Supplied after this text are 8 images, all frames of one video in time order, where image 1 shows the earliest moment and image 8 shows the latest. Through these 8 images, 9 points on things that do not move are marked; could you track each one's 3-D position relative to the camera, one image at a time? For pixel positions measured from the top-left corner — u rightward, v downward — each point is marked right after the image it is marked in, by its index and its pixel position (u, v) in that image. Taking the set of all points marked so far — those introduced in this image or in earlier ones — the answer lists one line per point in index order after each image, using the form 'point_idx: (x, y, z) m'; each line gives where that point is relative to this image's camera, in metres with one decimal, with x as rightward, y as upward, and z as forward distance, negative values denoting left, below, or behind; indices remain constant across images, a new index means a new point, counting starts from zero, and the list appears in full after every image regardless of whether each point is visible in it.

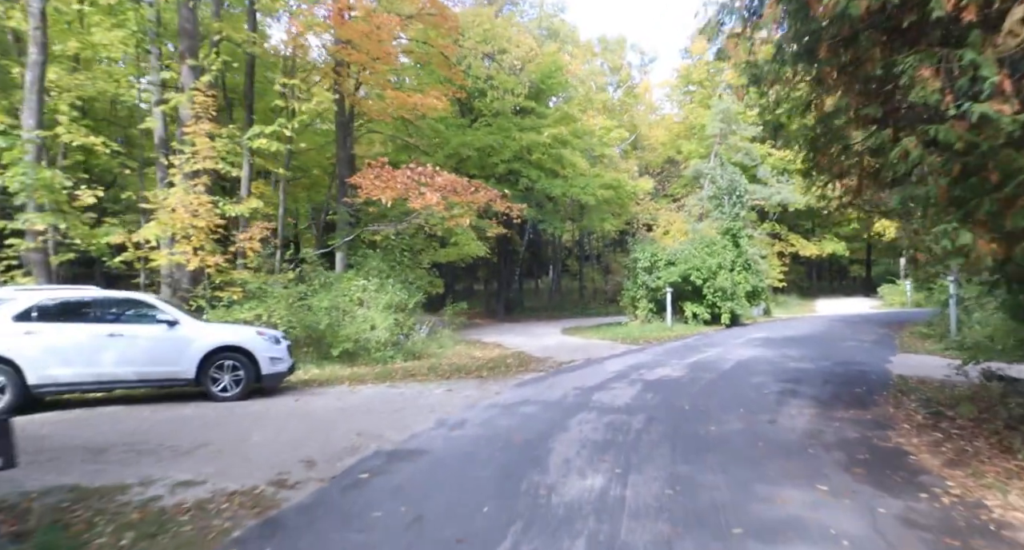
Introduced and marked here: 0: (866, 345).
0: (+9.1, -1.7, +14.8) m
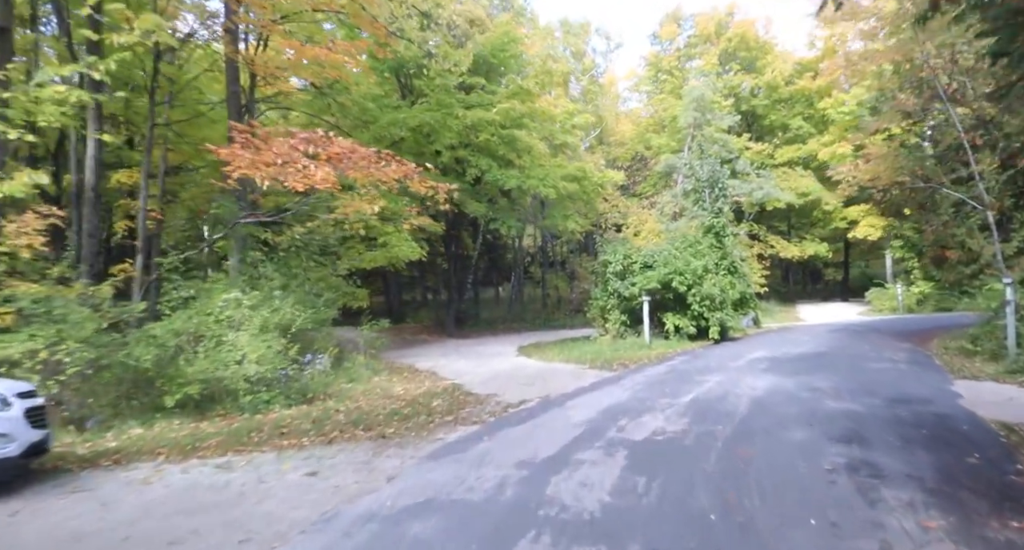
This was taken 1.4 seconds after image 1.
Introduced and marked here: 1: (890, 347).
0: (+7.8, -1.7, +11.4) m
1: (+8.6, -1.7, +13.0) m
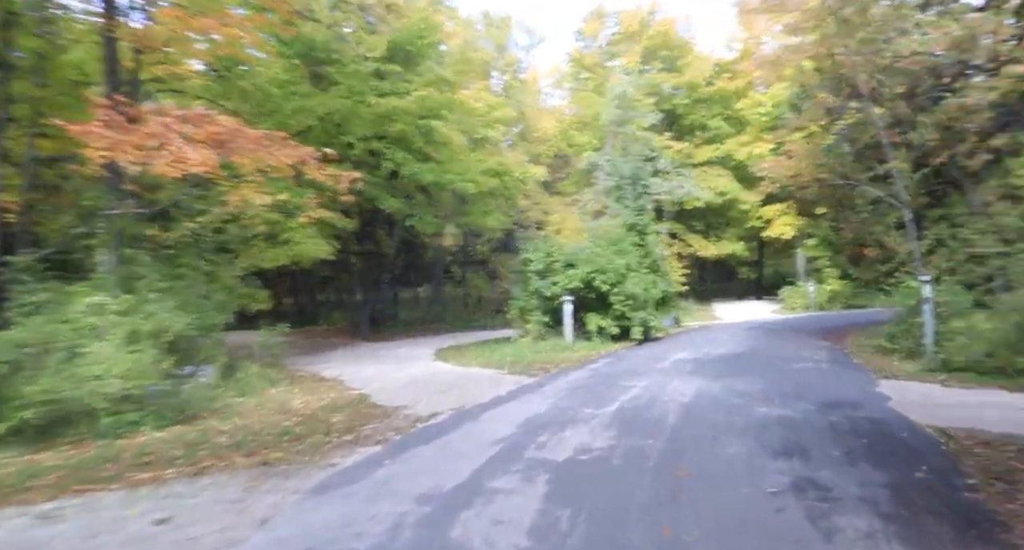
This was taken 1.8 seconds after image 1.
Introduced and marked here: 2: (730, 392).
0: (+6.1, -1.7, +11.3) m
1: (+6.7, -1.7, +12.9) m
2: (+3.4, -1.8, +8.8) m
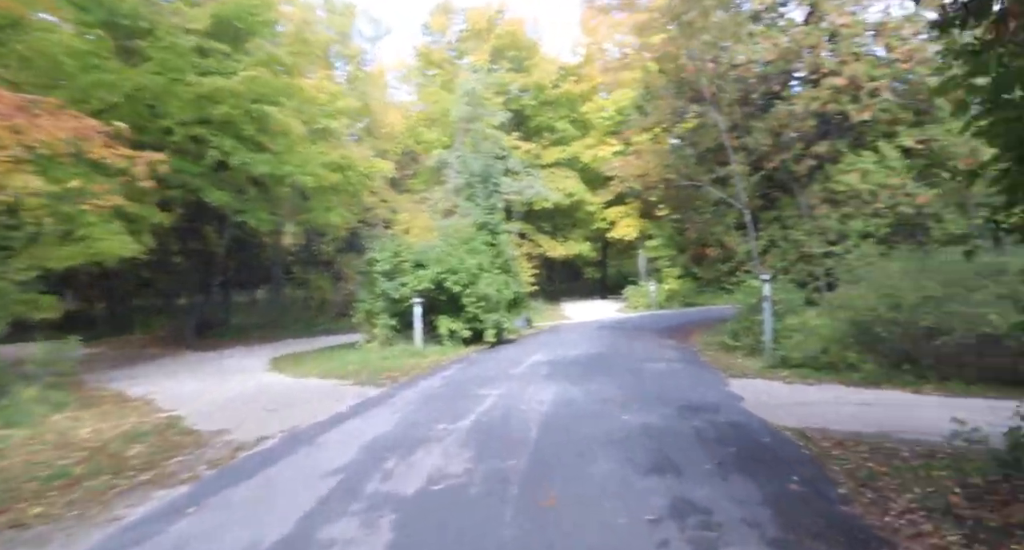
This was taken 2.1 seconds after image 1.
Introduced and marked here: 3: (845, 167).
0: (+3.2, -1.7, +11.4) m
1: (+3.3, -1.7, +13.2) m
2: (+1.1, -1.8, +8.3) m
3: (+7.0, +2.3, +11.8) m
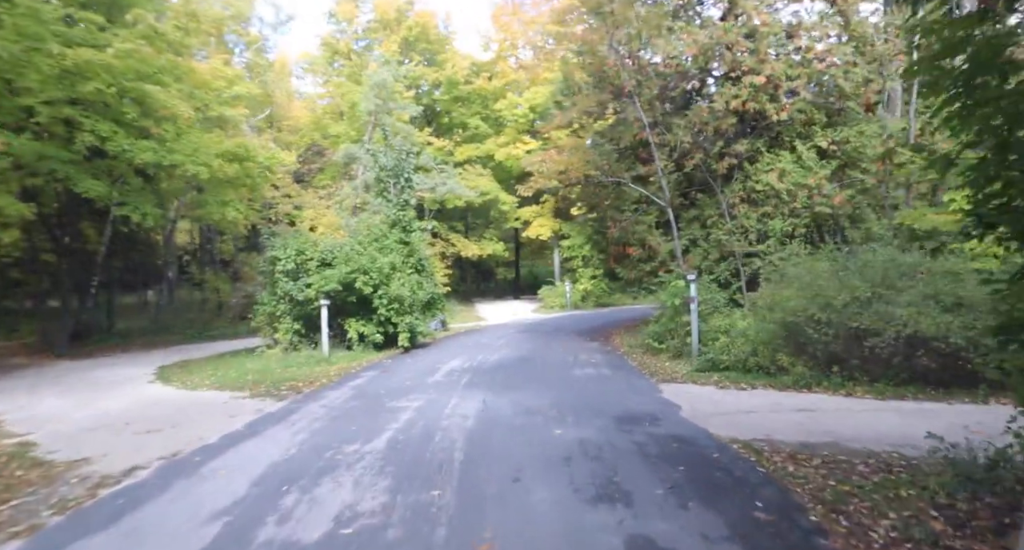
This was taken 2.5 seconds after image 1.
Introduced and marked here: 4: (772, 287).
0: (+1.6, -1.7, +11.0) m
1: (+1.5, -1.7, +12.7) m
2: (+0.1, -1.8, +7.6) m
3: (+5.3, +2.3, +11.9) m
4: (+4.3, -0.2, +9.4) m
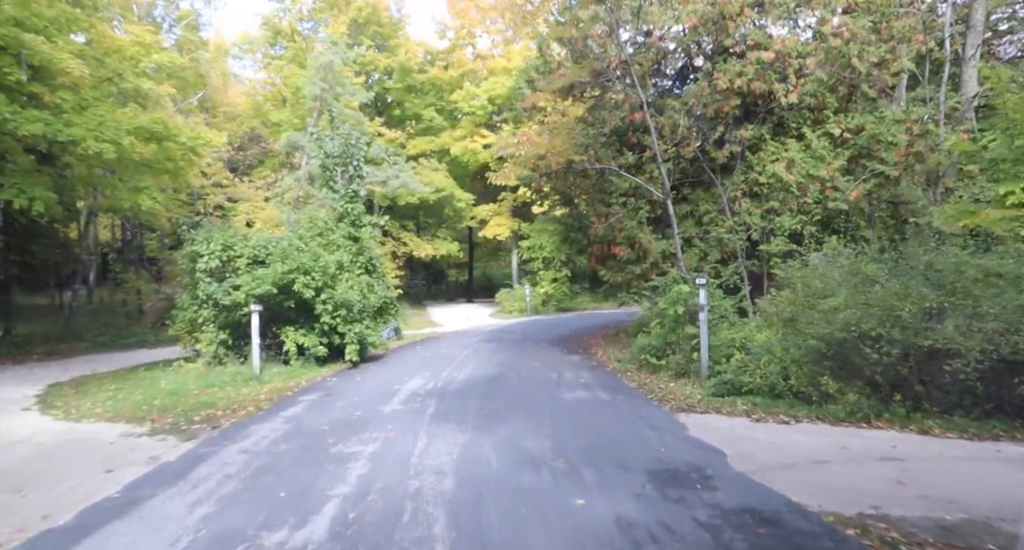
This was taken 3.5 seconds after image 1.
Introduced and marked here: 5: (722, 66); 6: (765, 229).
0: (+1.2, -1.7, +9.2) m
1: (+0.9, -1.7, +11.0) m
2: (0.0, -1.8, +5.7) m
3: (+4.8, +2.2, +10.6) m
4: (+4.1, -0.3, +8.0) m
5: (+3.9, +3.9, +10.6) m
6: (+4.7, +0.9, +10.6) m
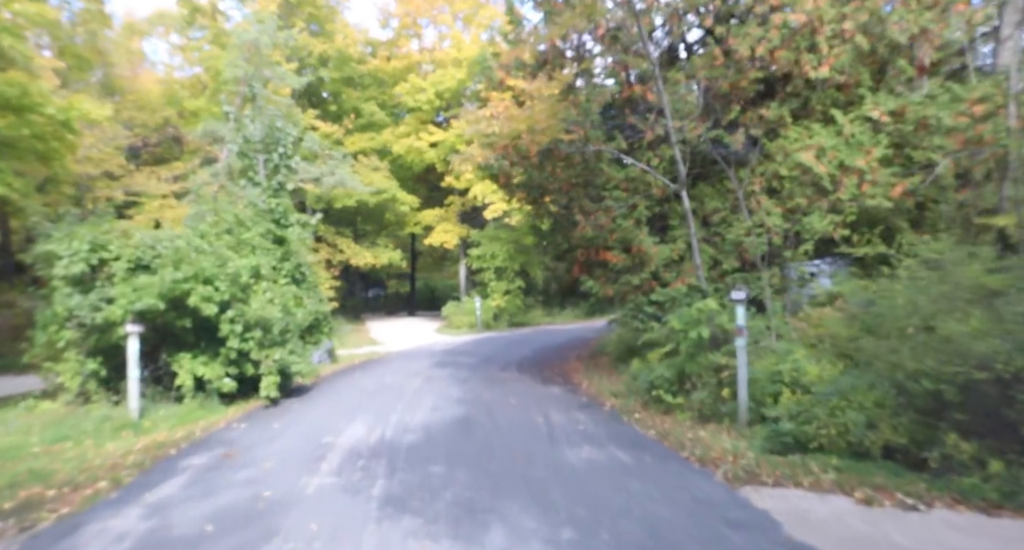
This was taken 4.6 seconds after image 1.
0: (+0.9, -1.9, +7.0) m
1: (+0.4, -1.9, +8.7) m
2: (0.0, -1.9, +3.4) m
3: (+4.4, +2.0, +8.7) m
4: (+3.9, -0.4, +6.0) m
5: (+3.5, +3.8, +8.7) m
6: (+4.3, +0.7, +8.8) m
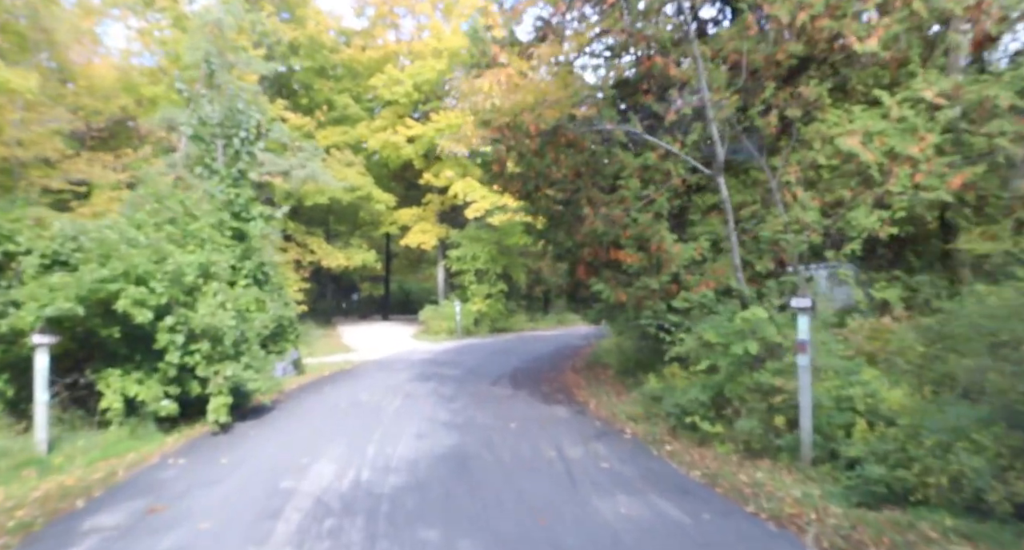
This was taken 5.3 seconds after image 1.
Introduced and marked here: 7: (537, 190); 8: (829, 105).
0: (+0.9, -1.9, +5.6) m
1: (+0.4, -1.9, +7.3) m
2: (+0.3, -1.9, +2.0) m
3: (+4.4, +1.9, +7.6) m
4: (+4.0, -0.4, +4.9) m
5: (+3.5, +3.7, +7.5) m
6: (+4.3, +0.6, +7.6) m
7: (+0.4, +1.5, +10.1) m
8: (+4.4, +2.3, +7.9) m
